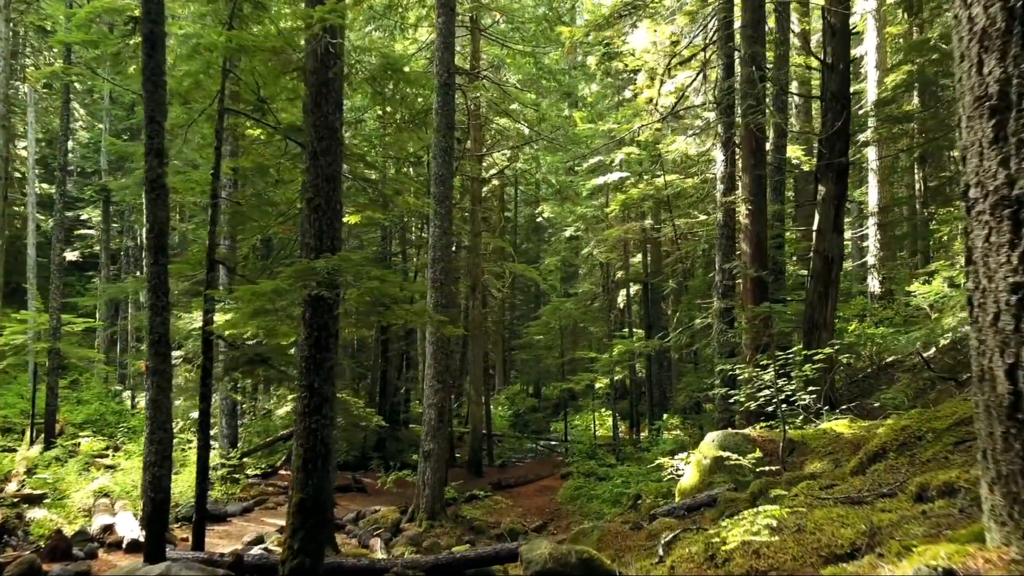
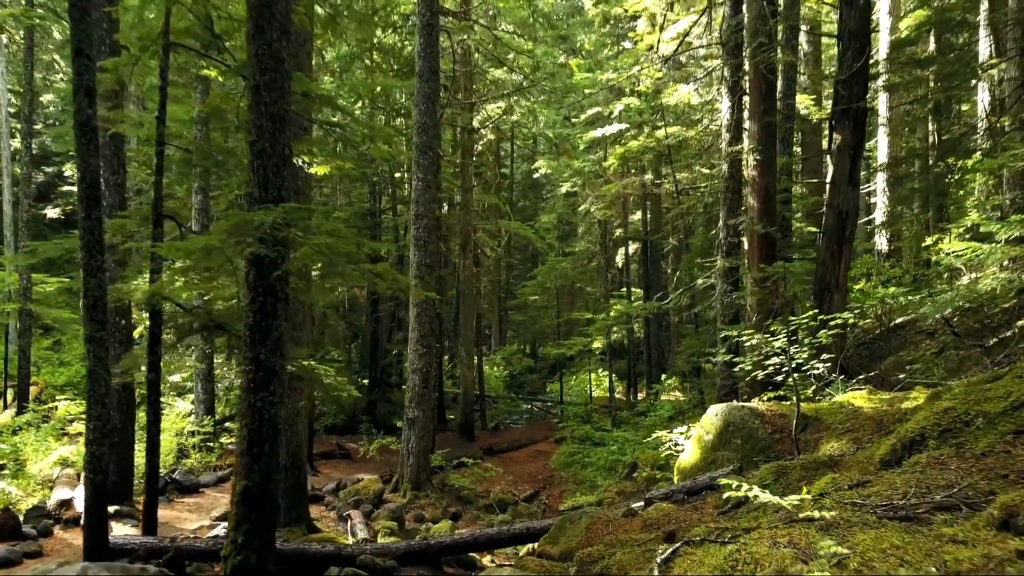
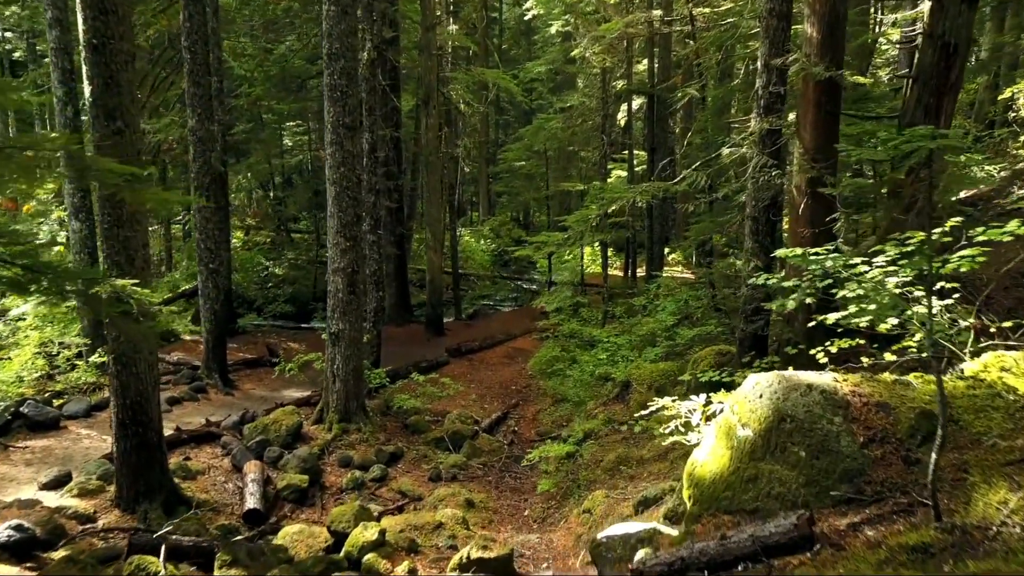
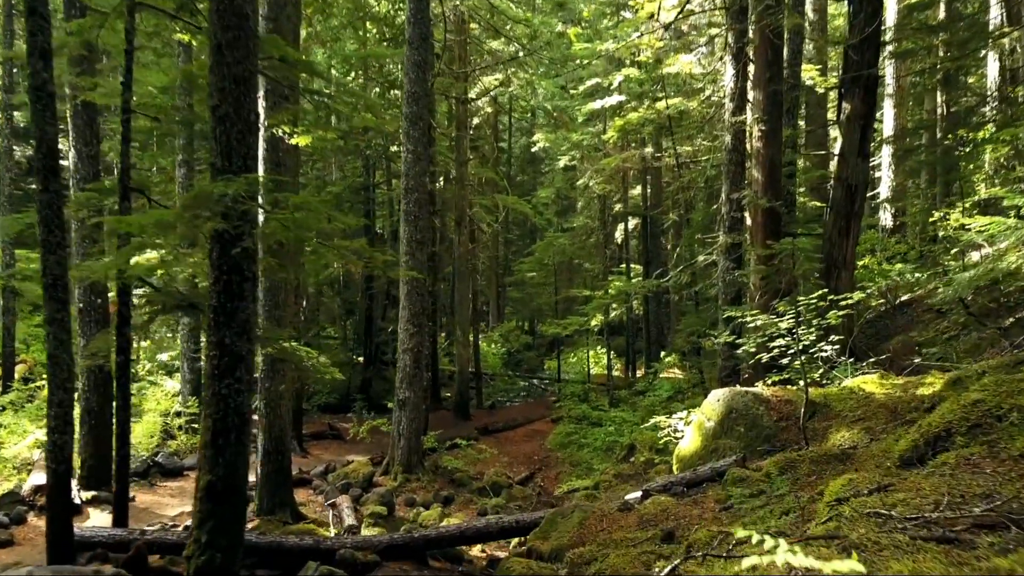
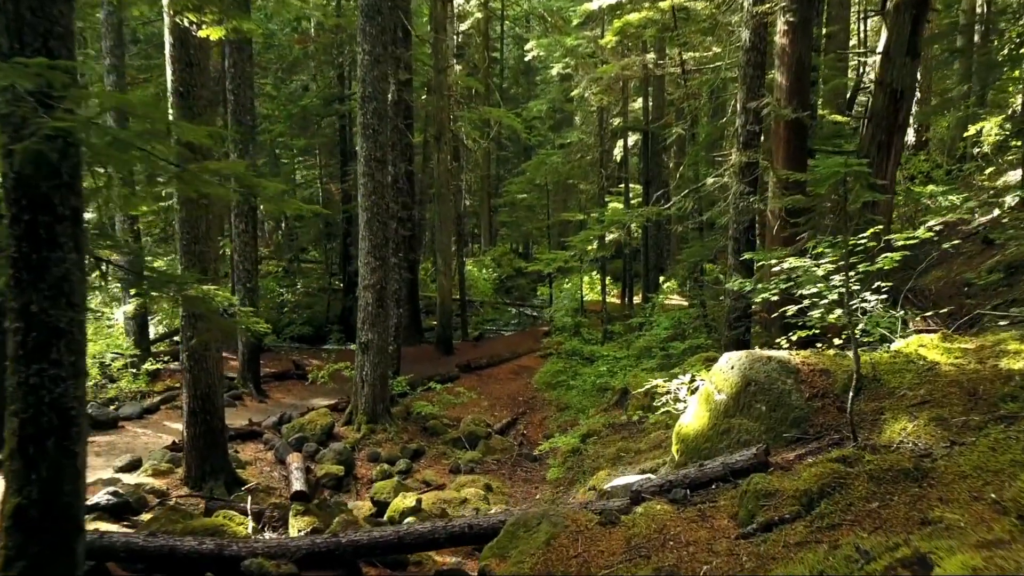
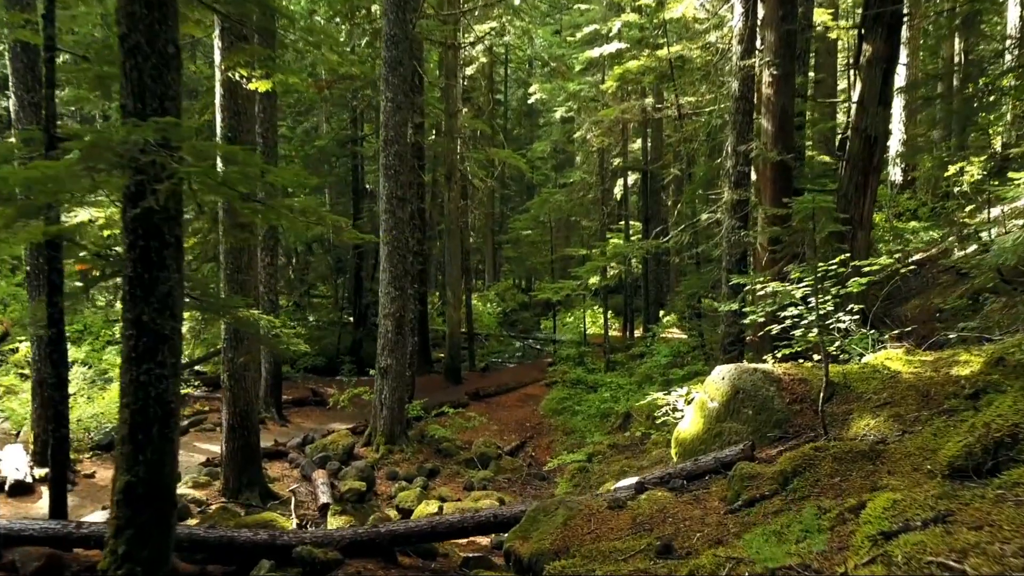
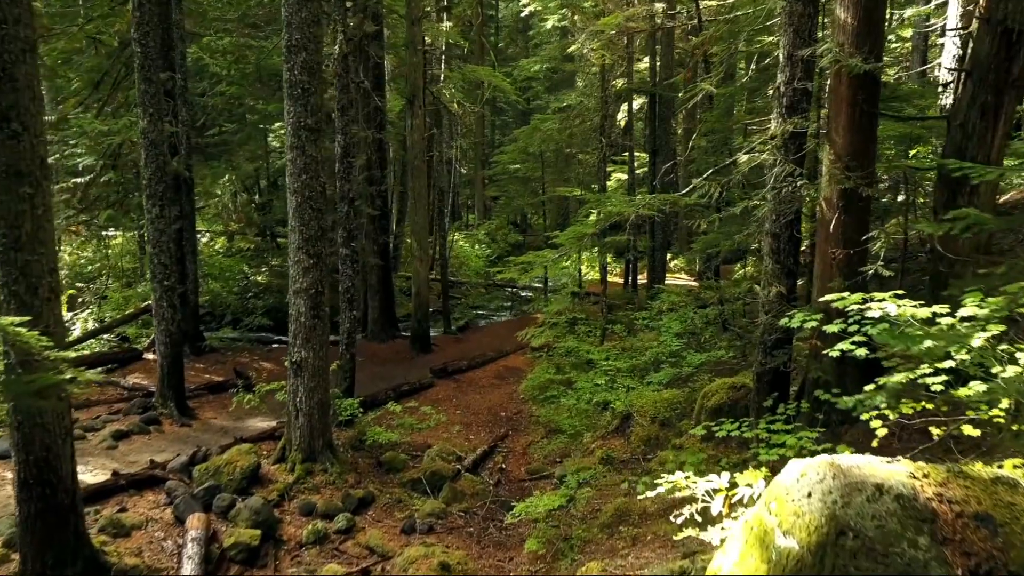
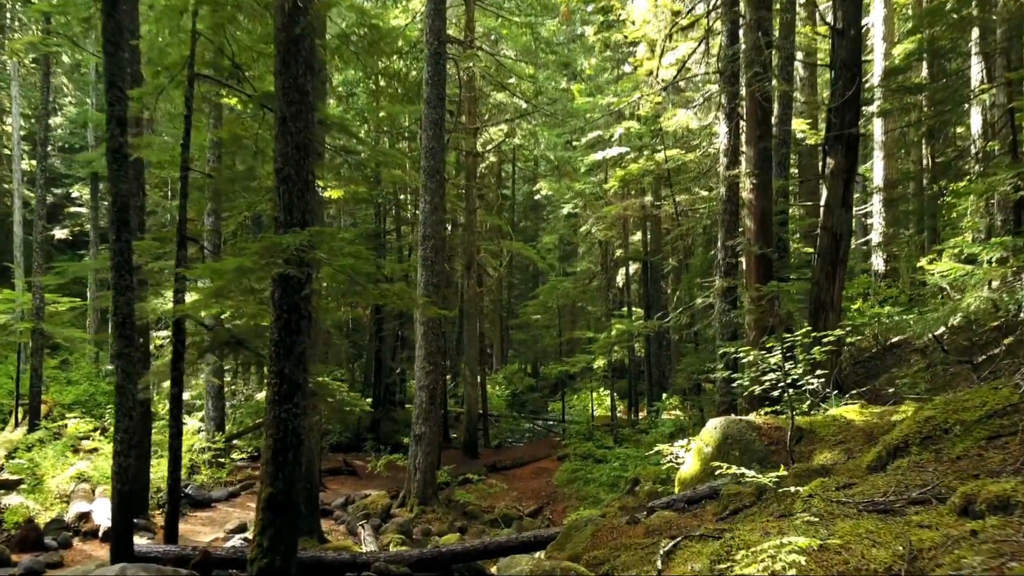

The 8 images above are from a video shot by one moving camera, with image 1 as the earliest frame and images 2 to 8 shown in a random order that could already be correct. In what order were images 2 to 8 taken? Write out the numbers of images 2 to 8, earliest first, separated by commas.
8, 2, 4, 6, 5, 3, 7
